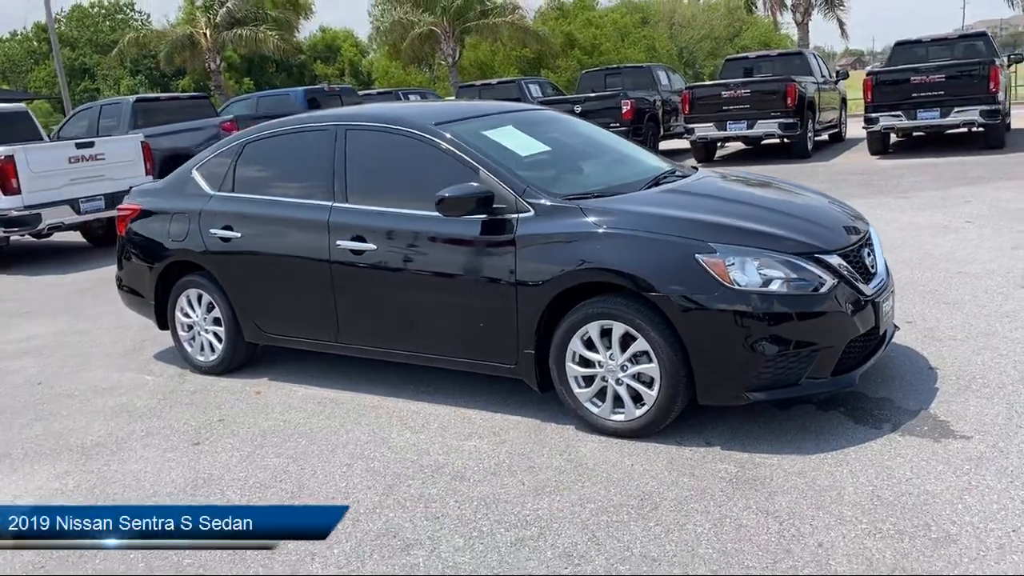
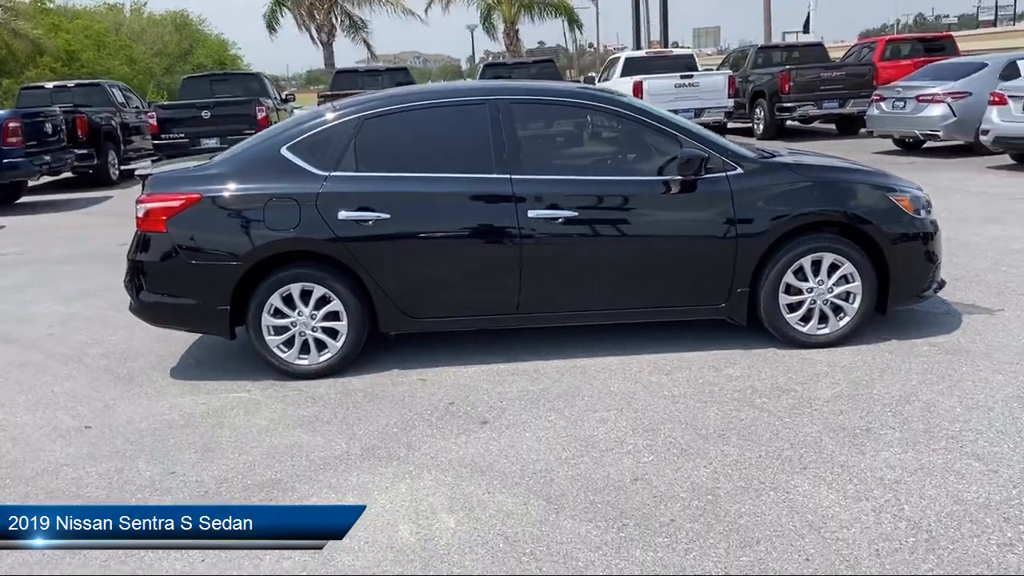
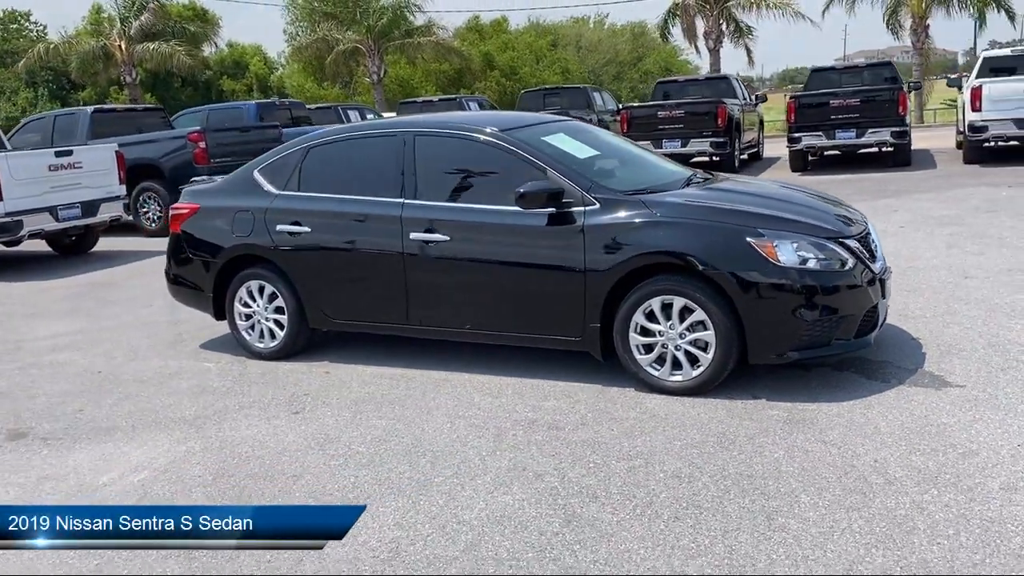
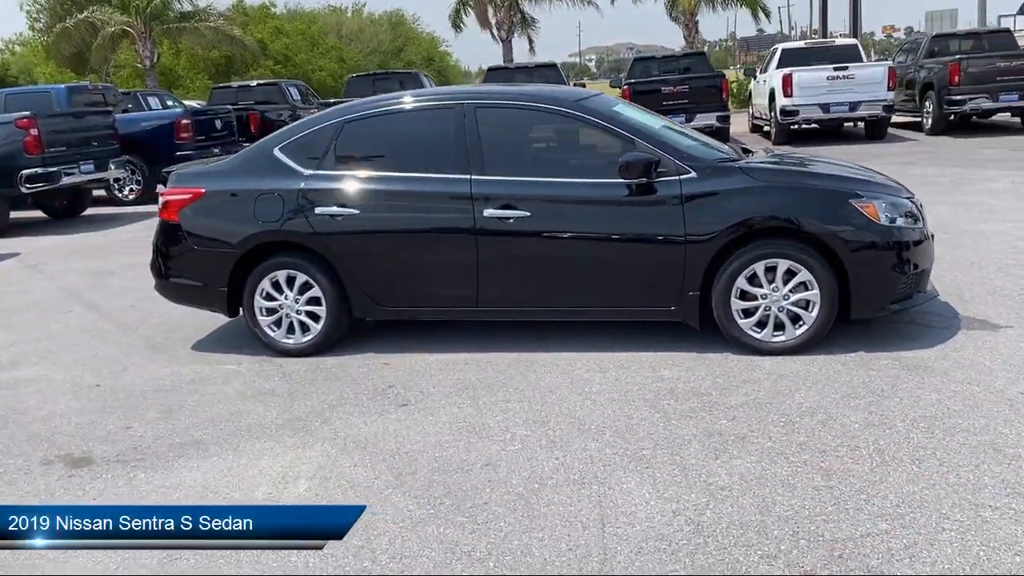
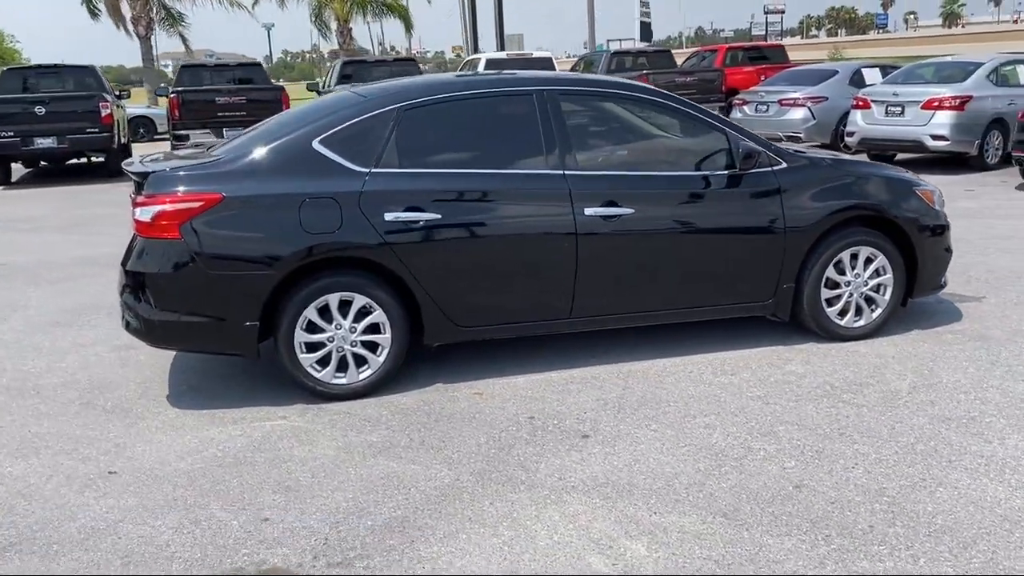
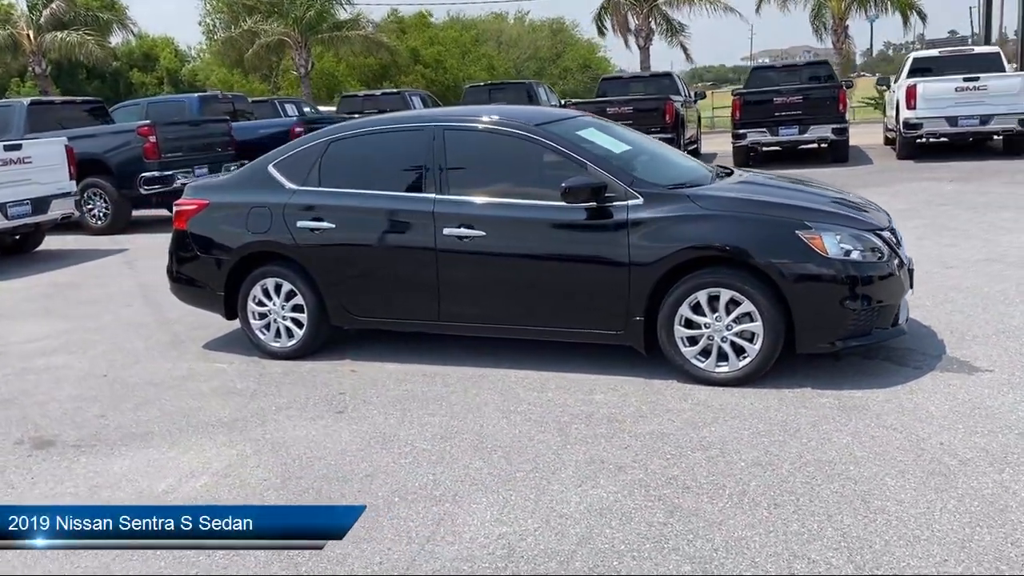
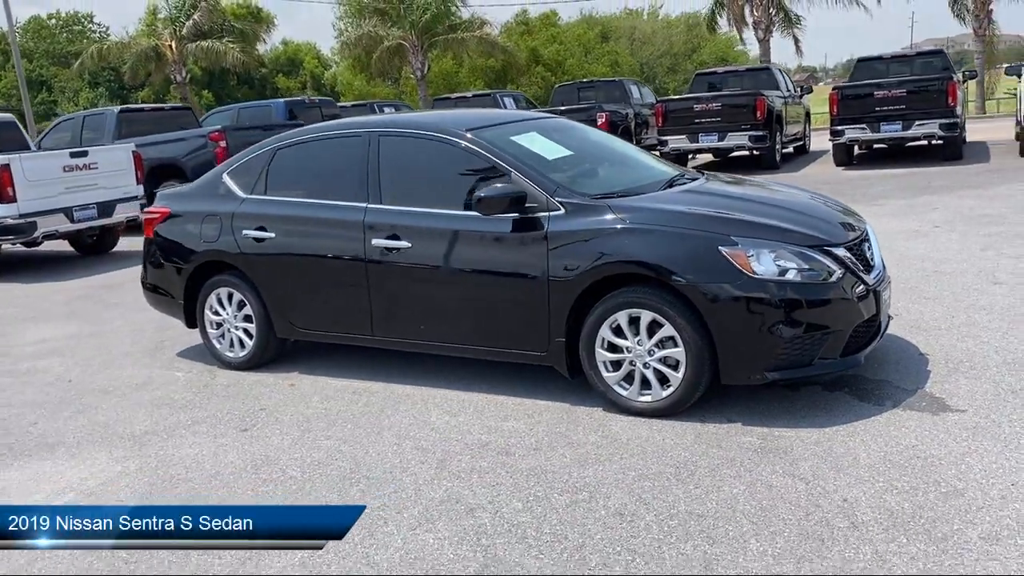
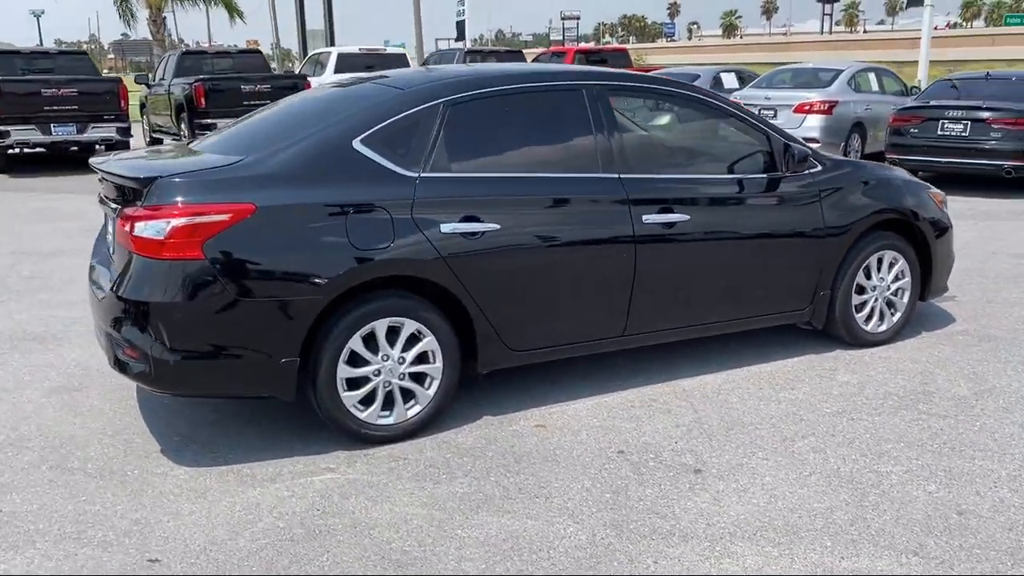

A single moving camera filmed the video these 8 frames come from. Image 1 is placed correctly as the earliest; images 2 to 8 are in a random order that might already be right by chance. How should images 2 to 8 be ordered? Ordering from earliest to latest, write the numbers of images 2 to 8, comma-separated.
7, 3, 6, 4, 2, 5, 8
